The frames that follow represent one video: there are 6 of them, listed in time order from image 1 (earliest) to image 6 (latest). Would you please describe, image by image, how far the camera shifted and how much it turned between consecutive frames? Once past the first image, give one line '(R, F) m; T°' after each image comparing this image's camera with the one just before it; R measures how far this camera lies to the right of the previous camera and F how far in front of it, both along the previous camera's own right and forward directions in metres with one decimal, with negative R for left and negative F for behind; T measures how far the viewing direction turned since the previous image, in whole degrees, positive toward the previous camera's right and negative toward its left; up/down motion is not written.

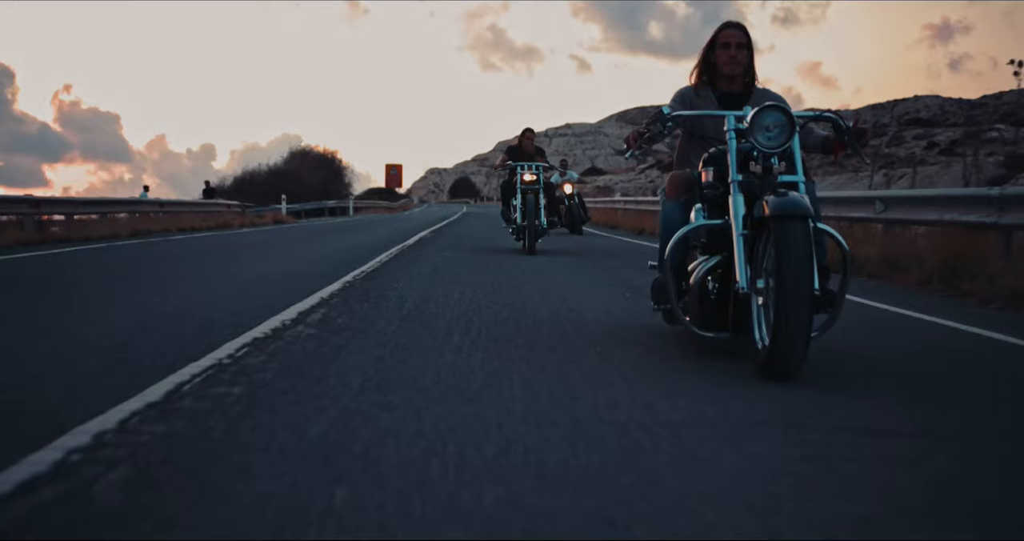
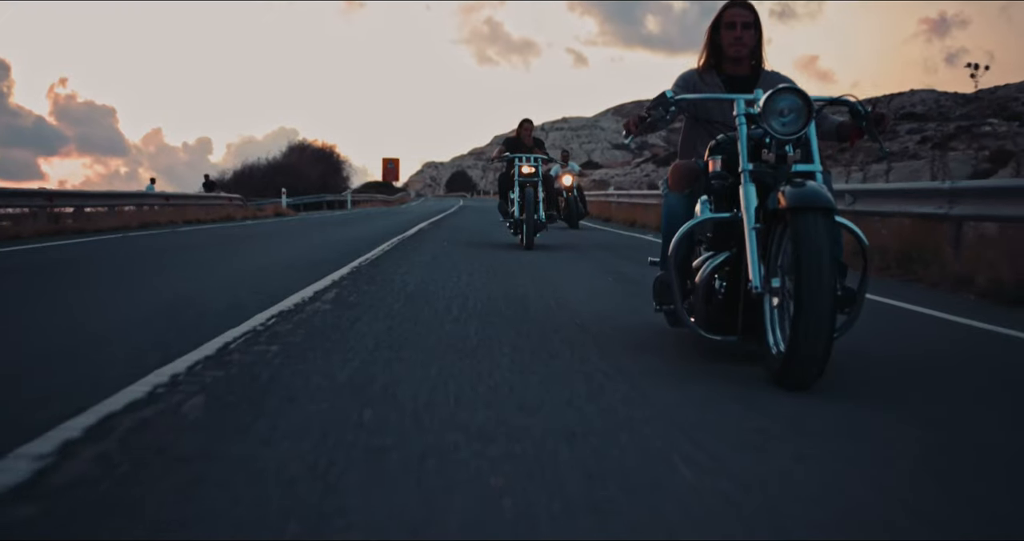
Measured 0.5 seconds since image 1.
(-0.2, -1.1) m; 0°
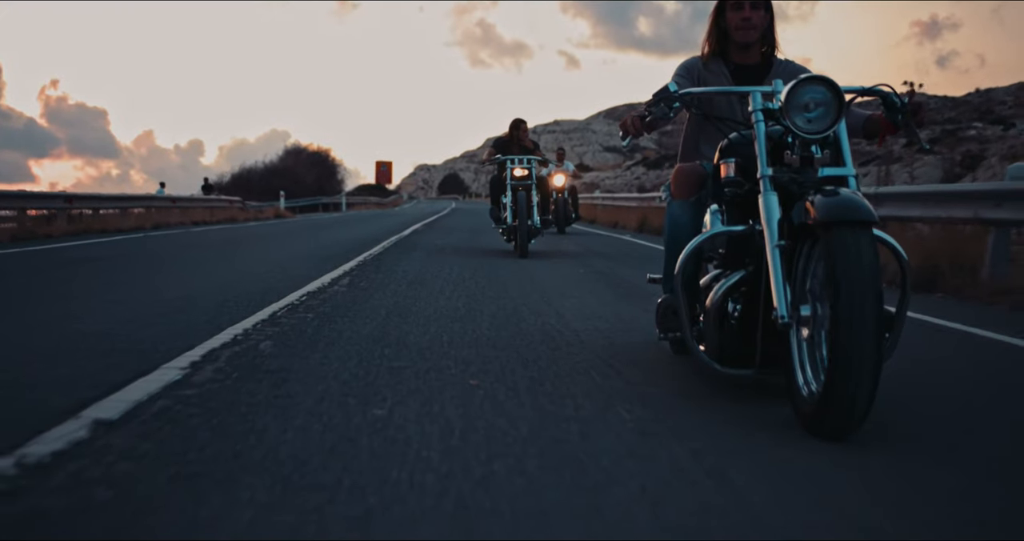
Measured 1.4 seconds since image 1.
(+0.1, +0.8) m; 0°
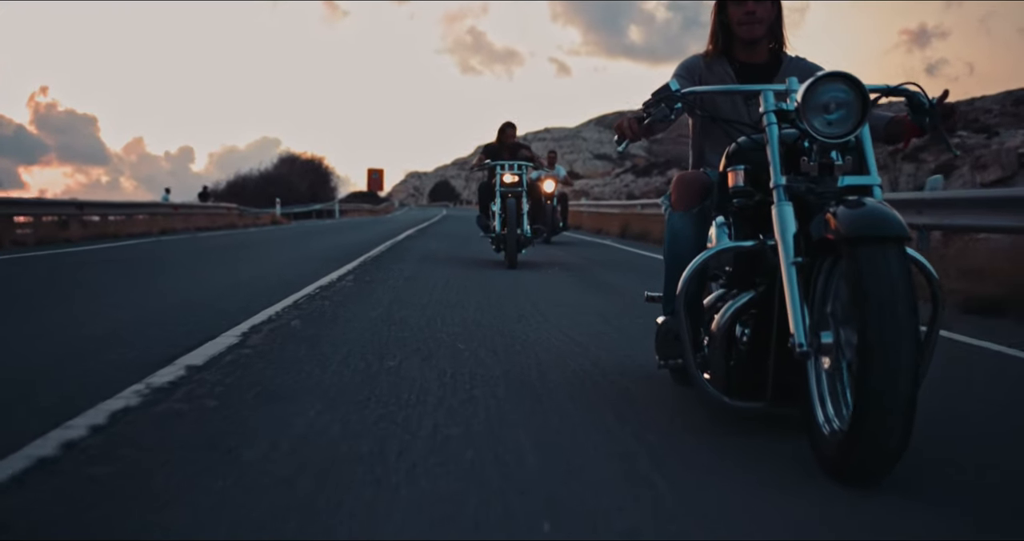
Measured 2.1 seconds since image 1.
(0.0, +0.5) m; 0°
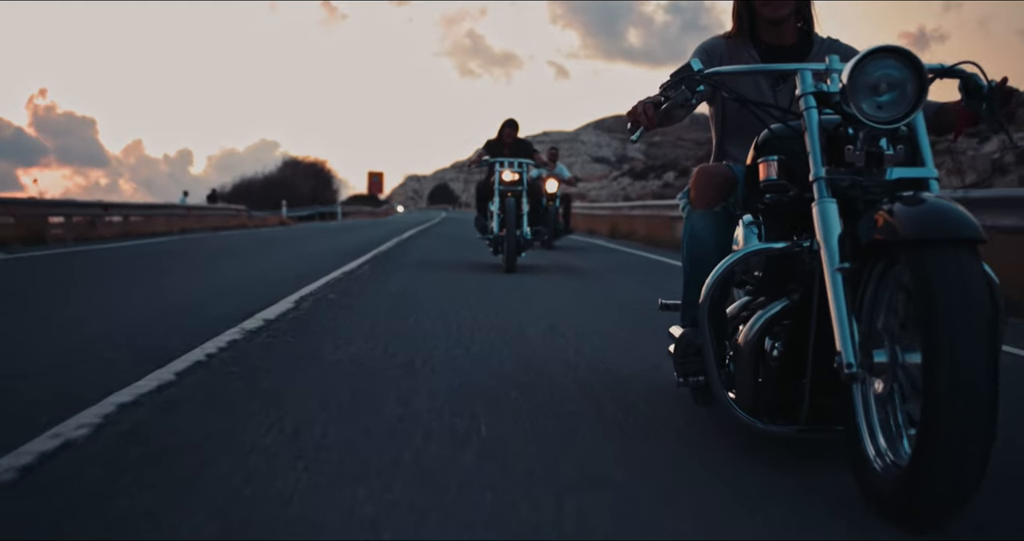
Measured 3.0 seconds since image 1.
(0.0, +0.5) m; 0°
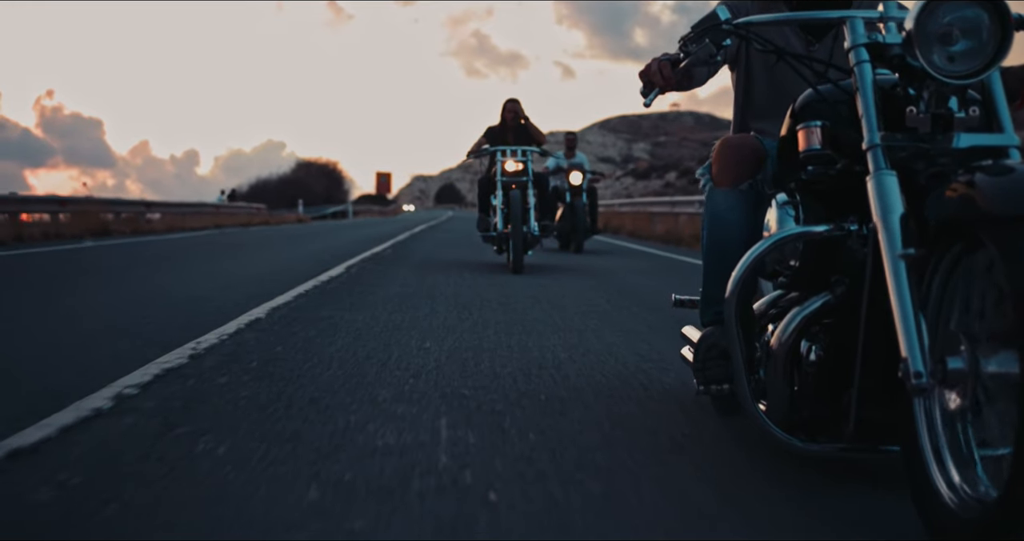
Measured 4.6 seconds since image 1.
(0.0, +0.6) m; 0°
